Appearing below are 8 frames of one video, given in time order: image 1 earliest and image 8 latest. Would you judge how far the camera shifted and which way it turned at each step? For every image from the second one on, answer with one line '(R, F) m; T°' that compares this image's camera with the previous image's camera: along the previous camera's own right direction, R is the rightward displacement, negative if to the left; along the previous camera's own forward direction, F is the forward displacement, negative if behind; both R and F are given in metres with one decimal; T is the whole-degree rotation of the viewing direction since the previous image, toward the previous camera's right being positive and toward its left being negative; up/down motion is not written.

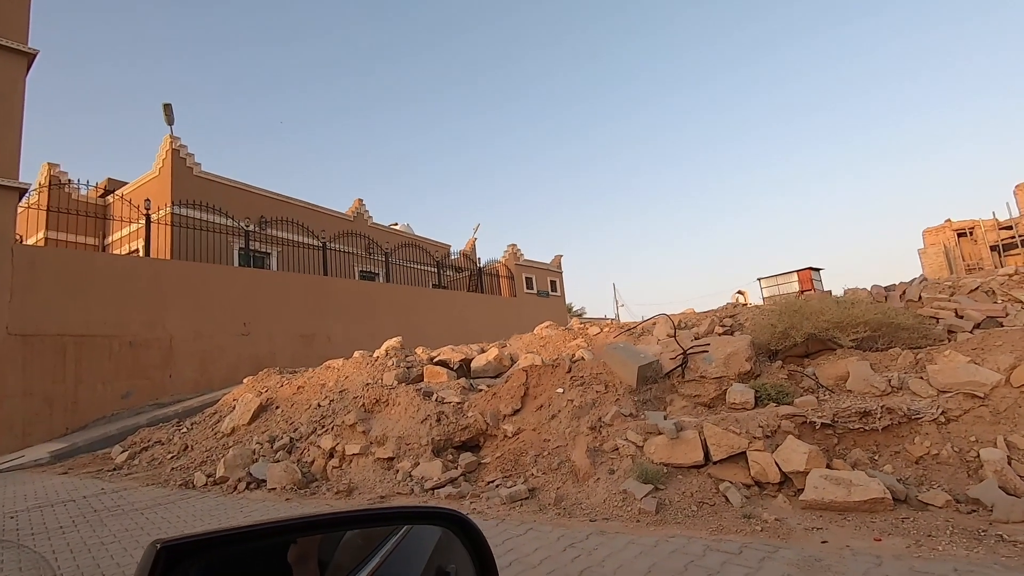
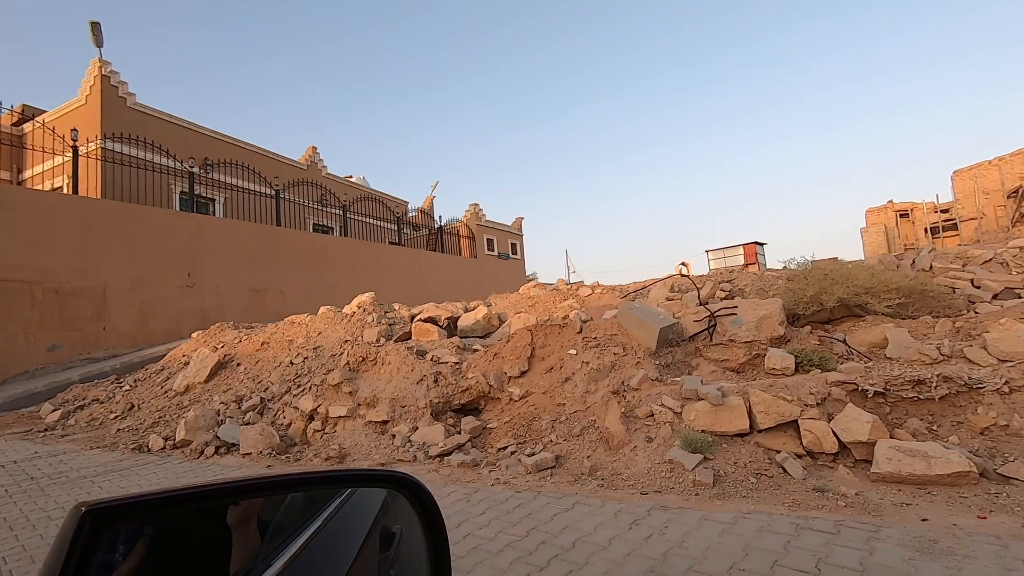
(-0.8, +0.6) m; +6°
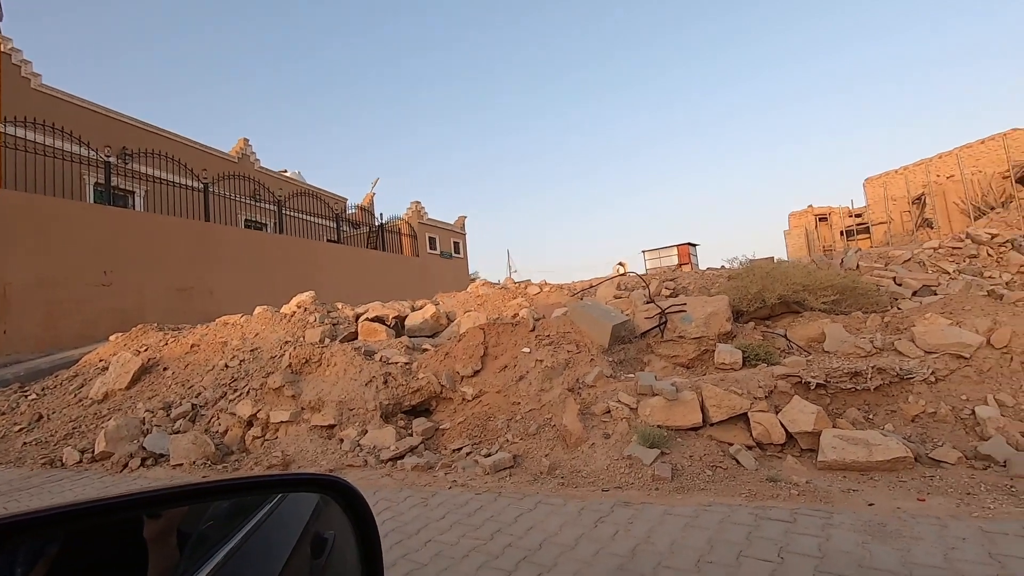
(-0.1, +0.1) m; +6°
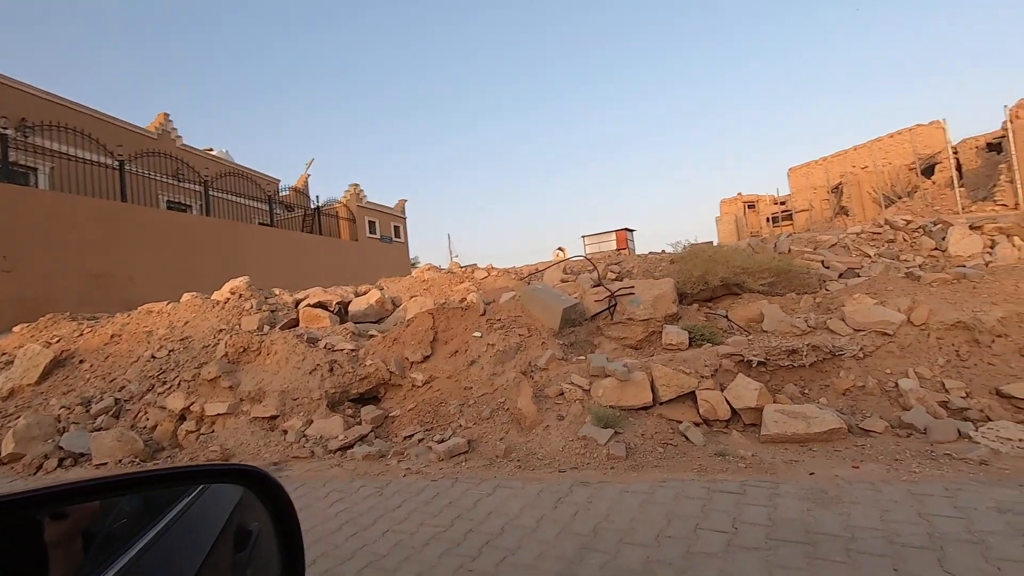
(-0.1, +0.1) m; +6°
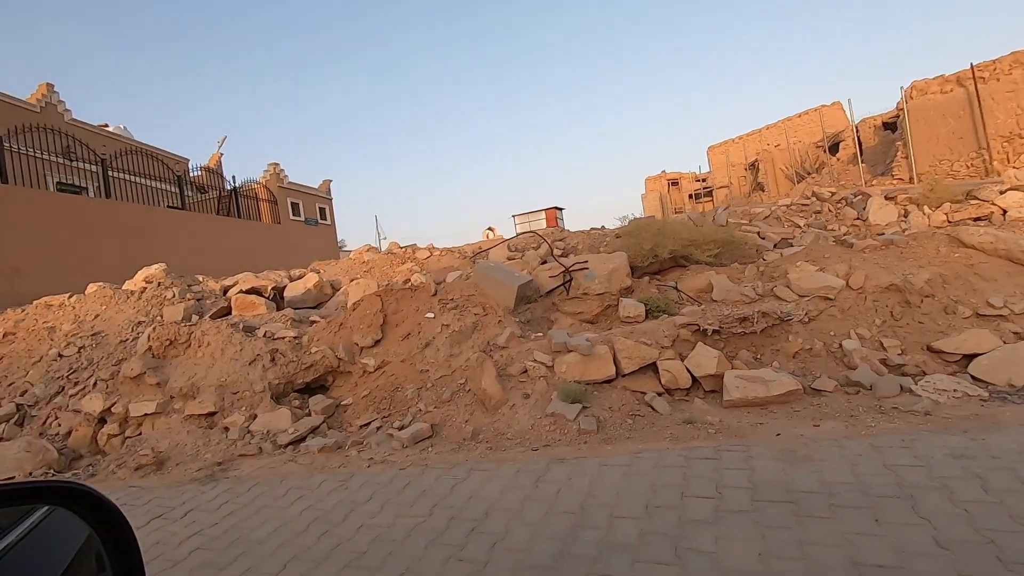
(-0.3, +0.2) m; +7°
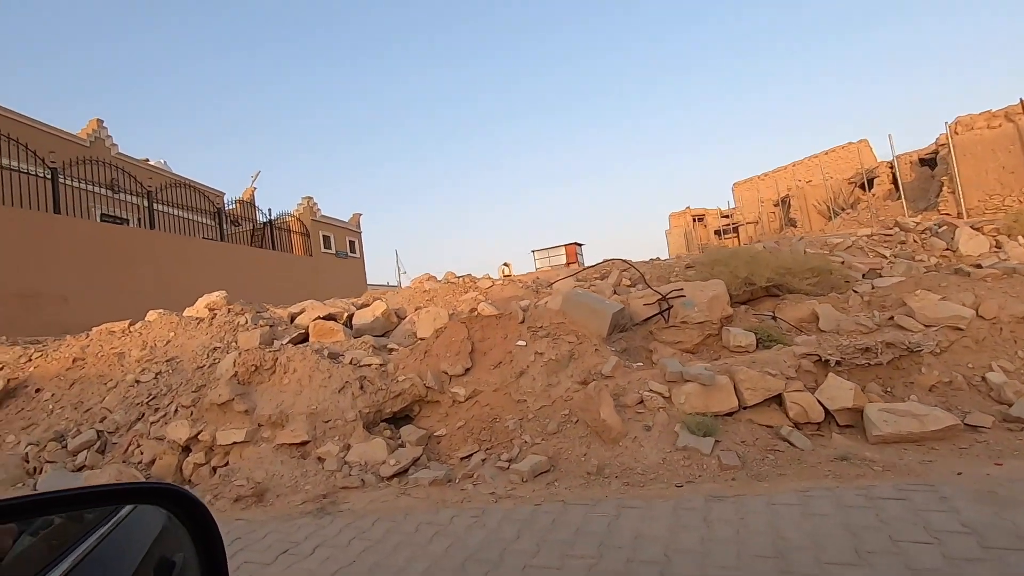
(-0.9, +0.2) m; -1°
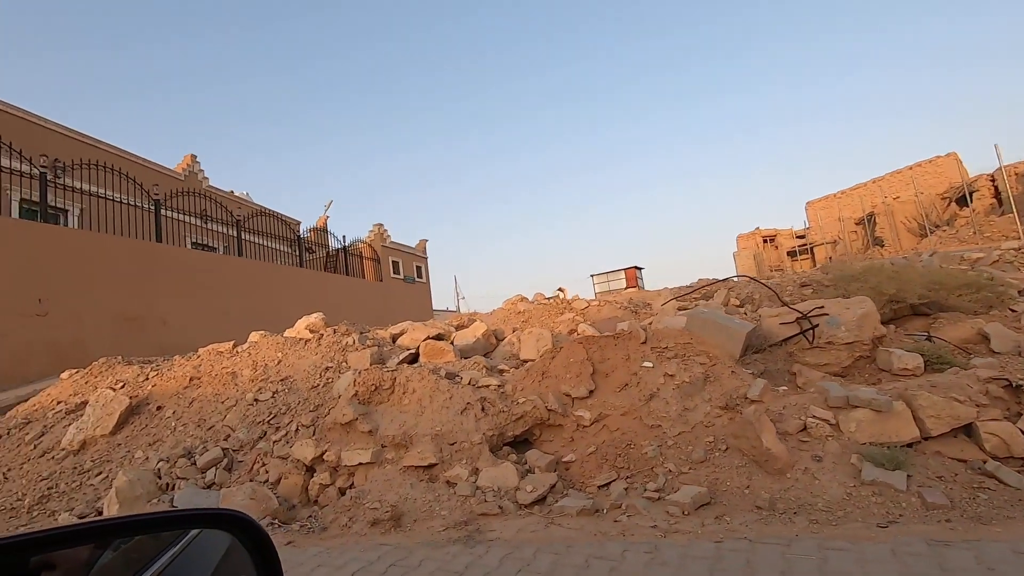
(-0.7, +0.2) m; -6°
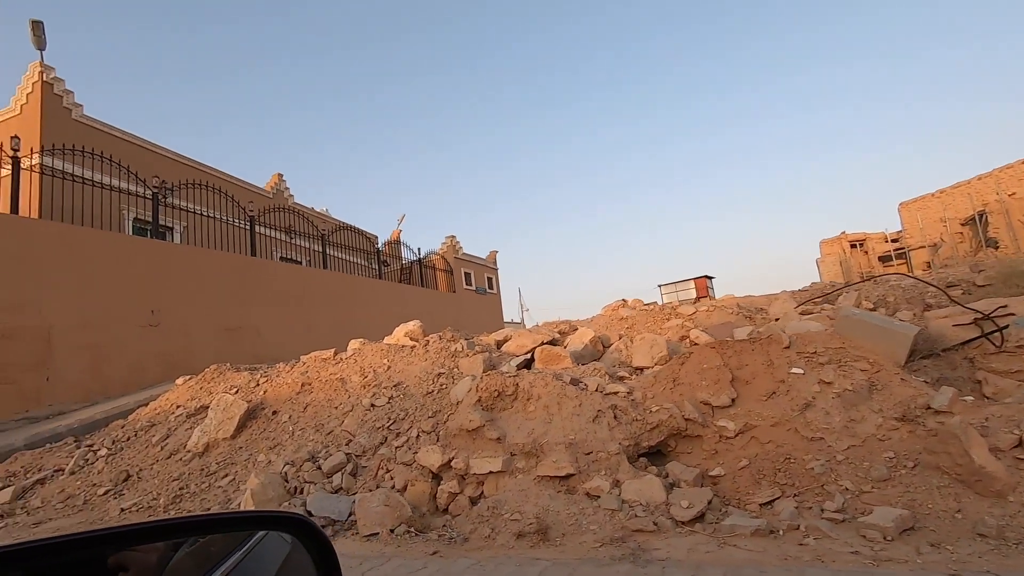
(-0.7, +0.2) m; -6°
